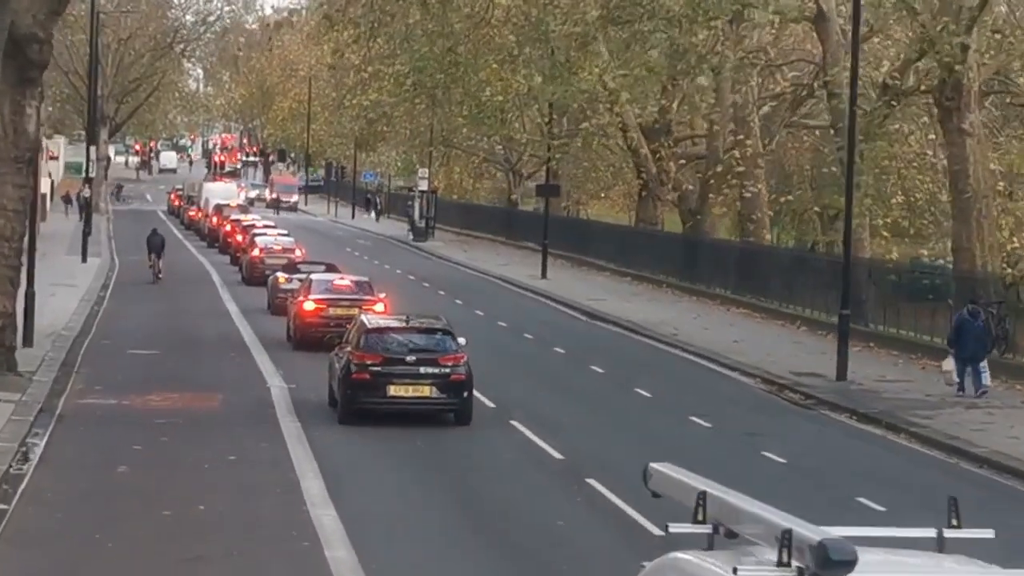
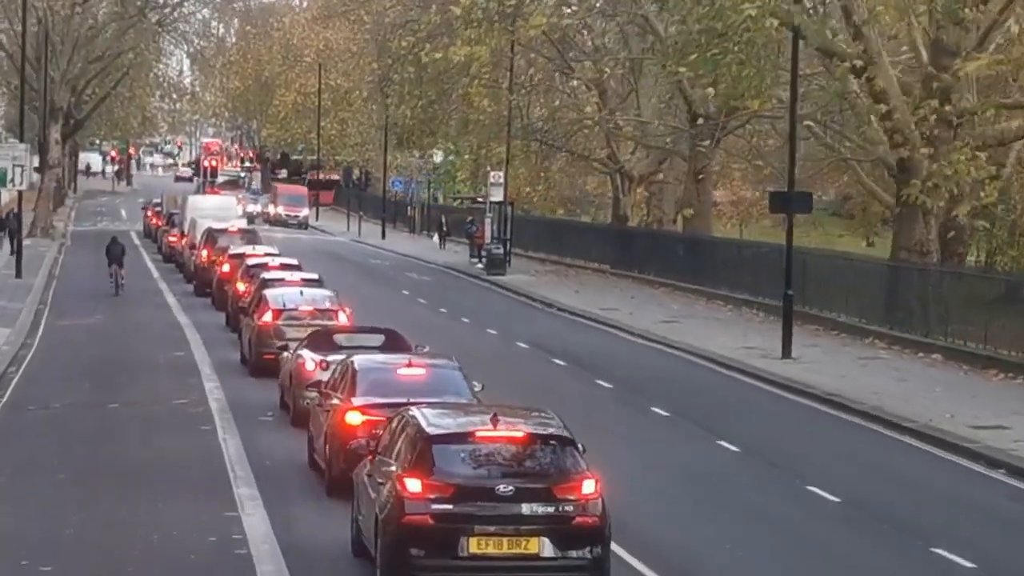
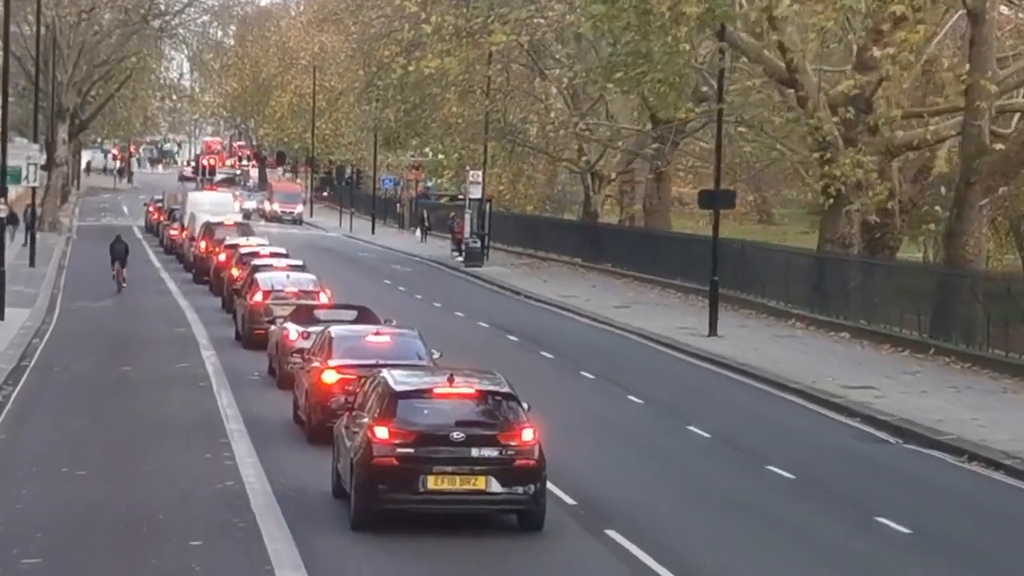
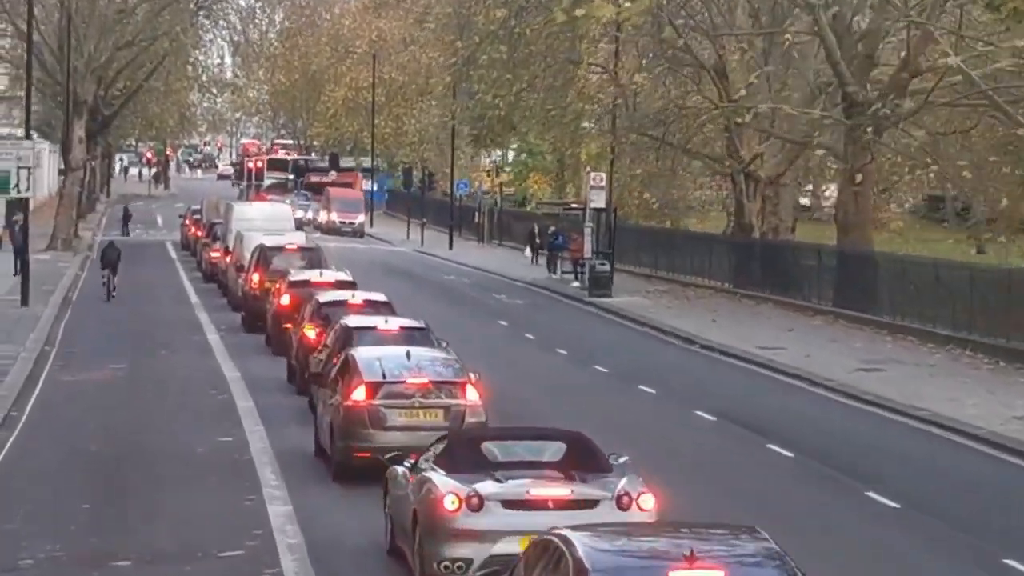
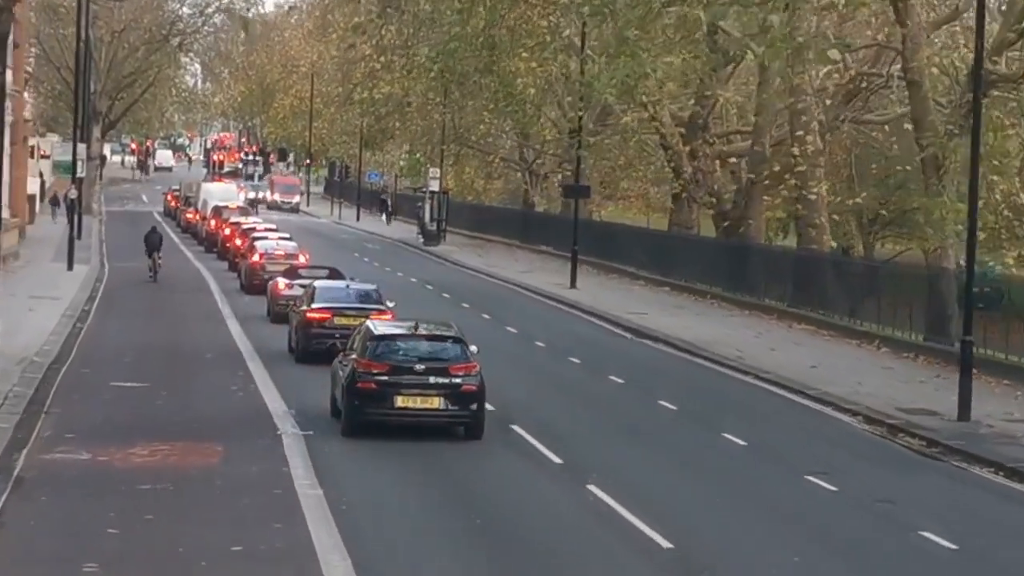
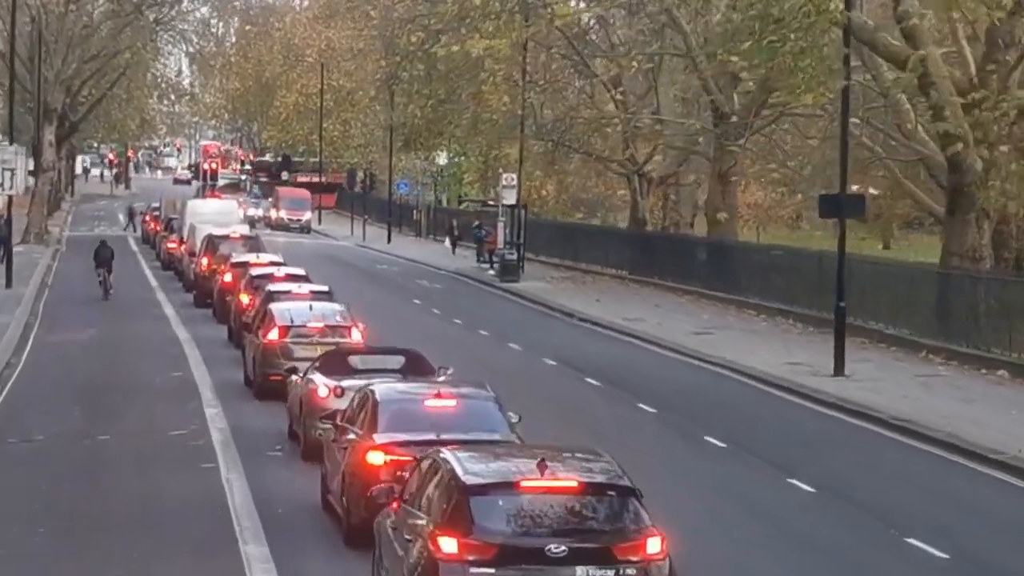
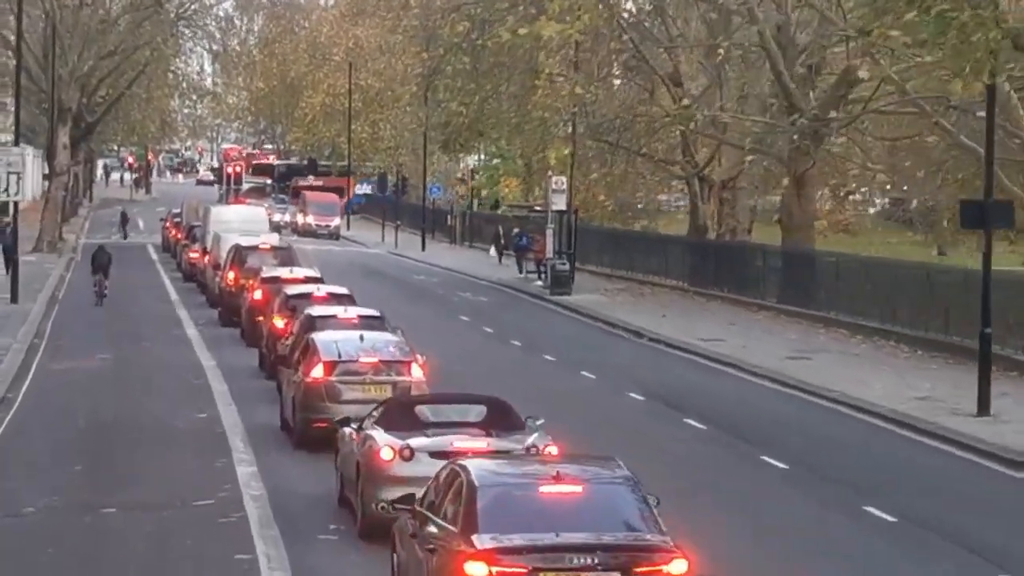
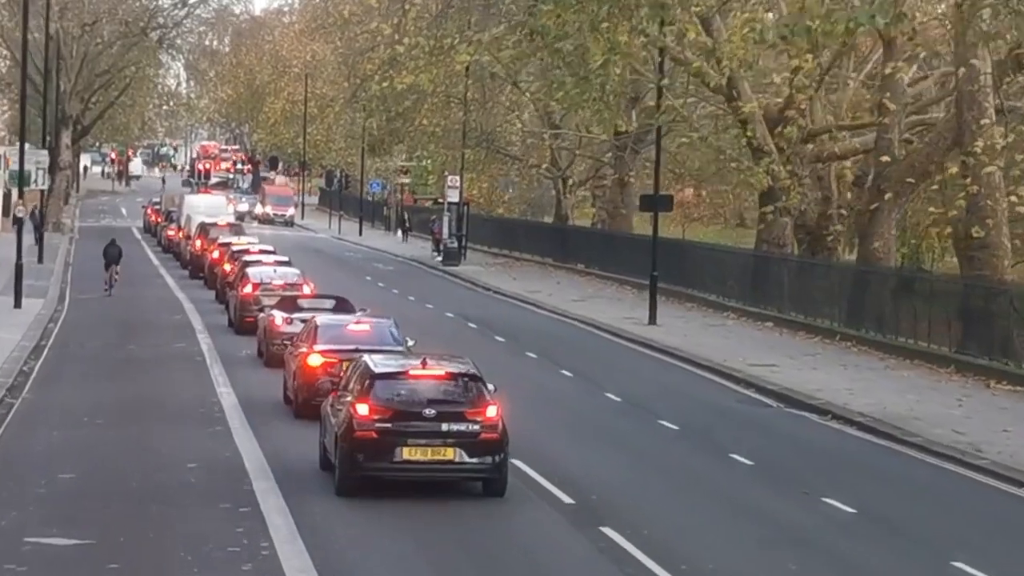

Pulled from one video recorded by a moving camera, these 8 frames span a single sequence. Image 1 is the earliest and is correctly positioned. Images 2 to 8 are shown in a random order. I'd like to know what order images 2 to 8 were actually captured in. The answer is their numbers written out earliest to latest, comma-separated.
5, 8, 3, 2, 6, 7, 4
